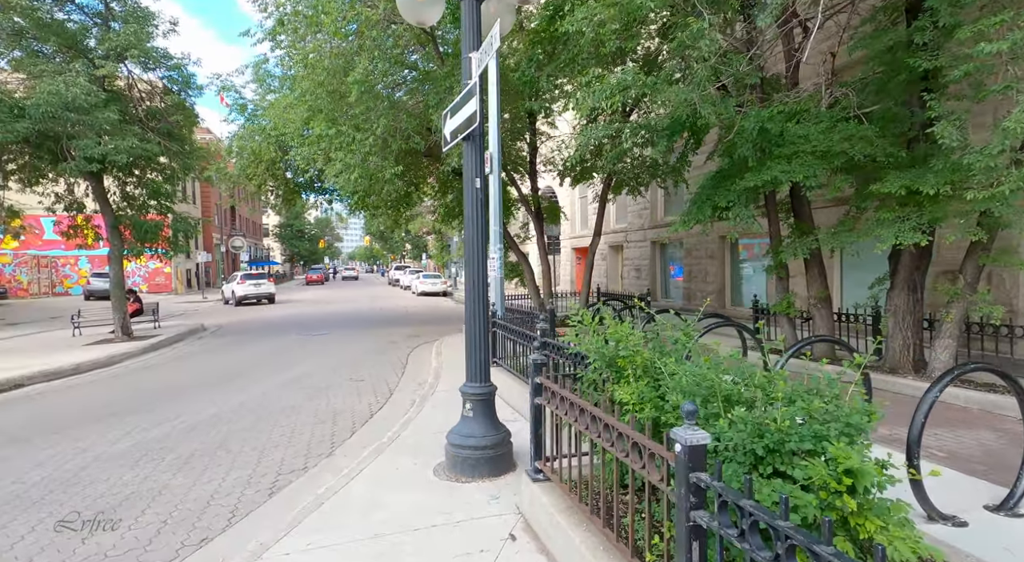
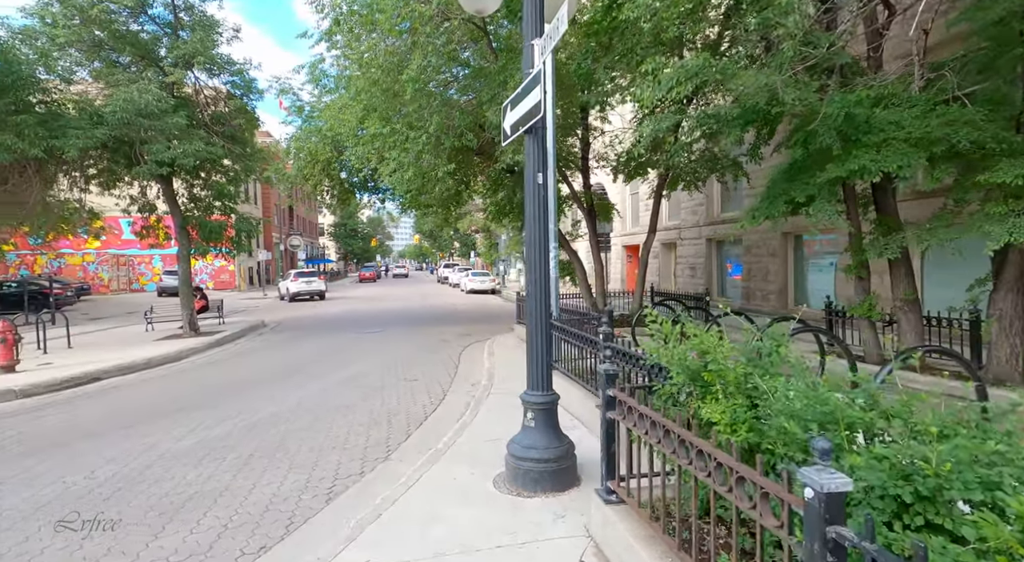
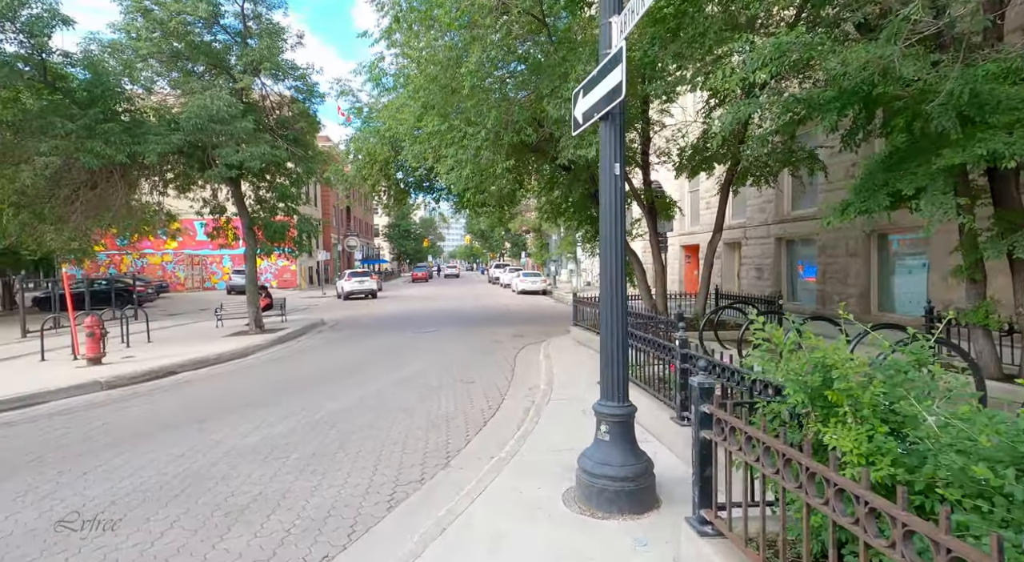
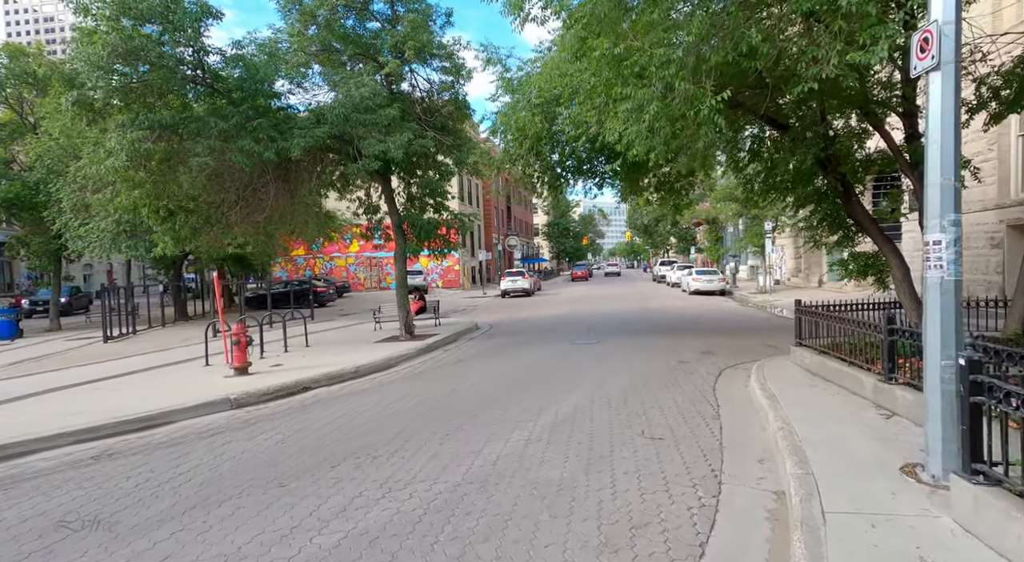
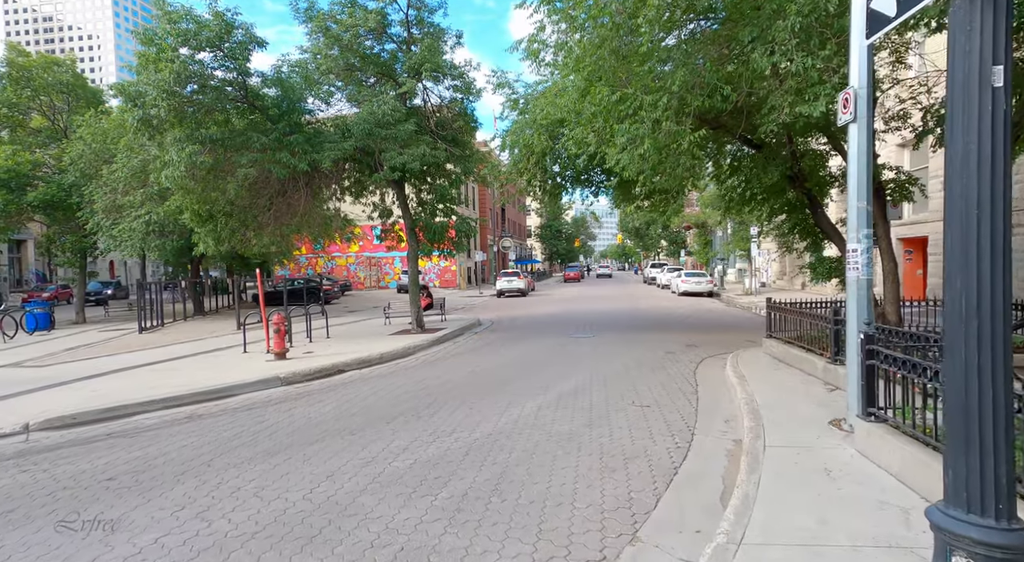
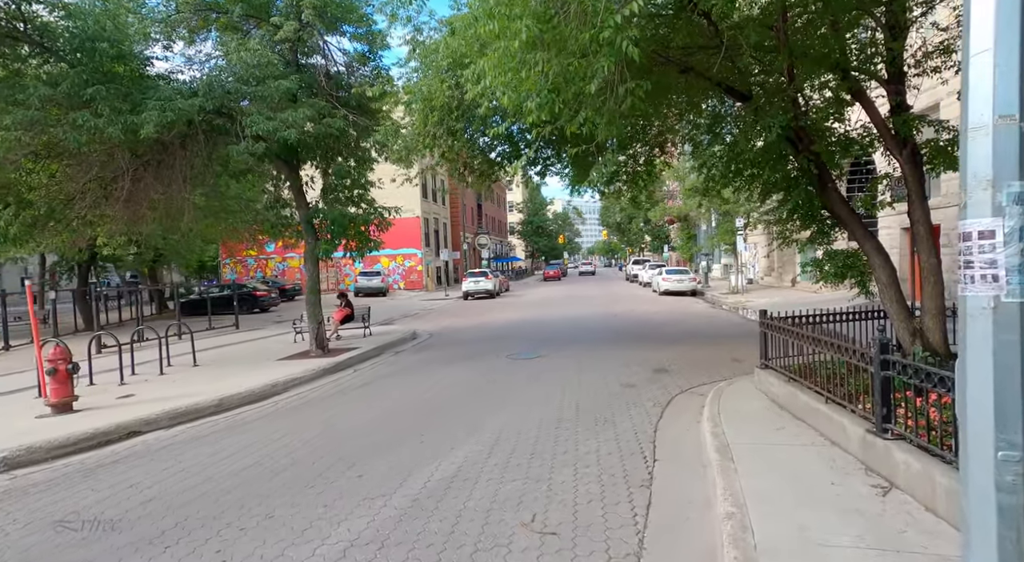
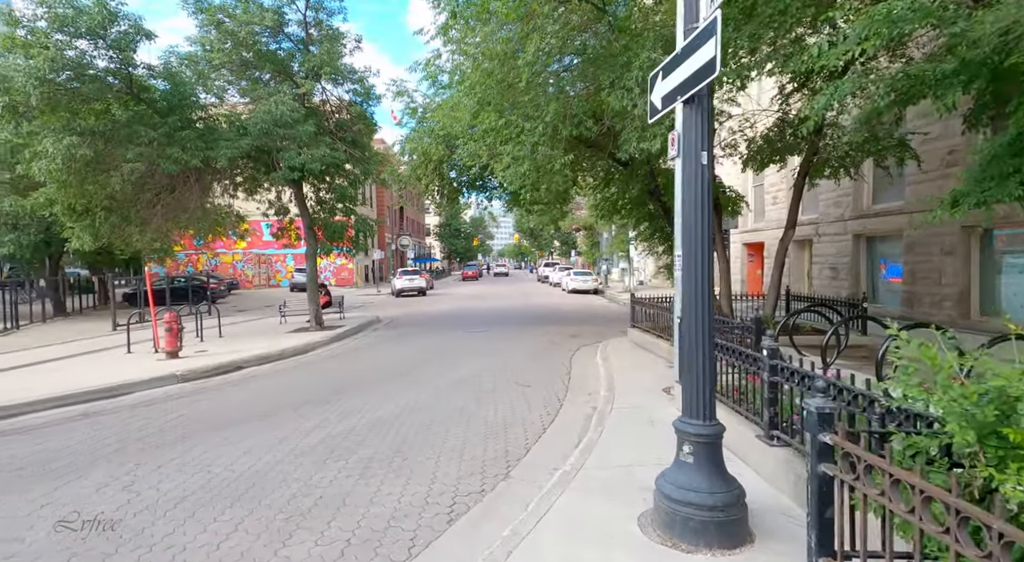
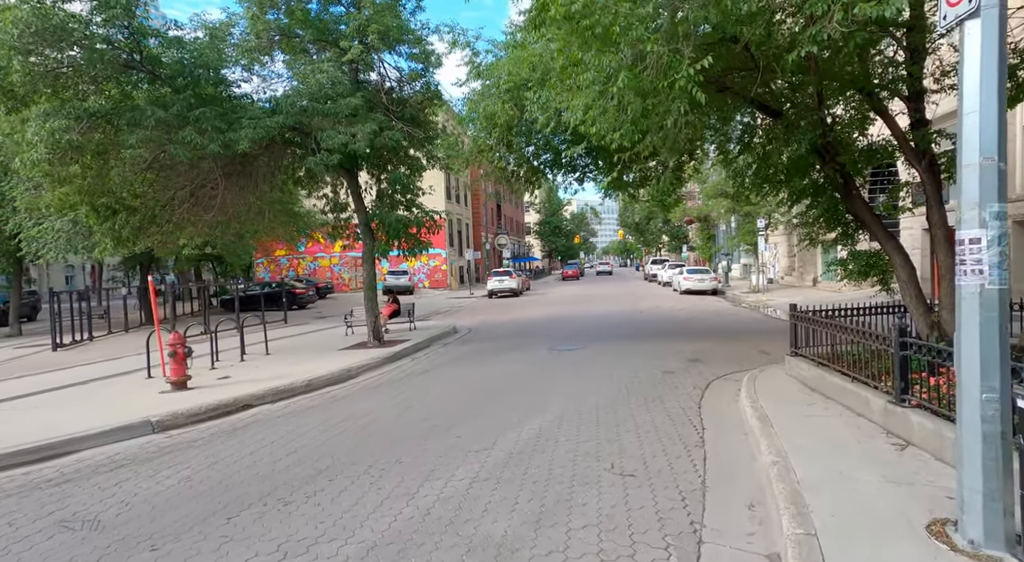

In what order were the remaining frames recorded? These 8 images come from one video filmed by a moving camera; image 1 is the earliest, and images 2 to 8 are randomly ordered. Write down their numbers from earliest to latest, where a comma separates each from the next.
2, 3, 7, 5, 4, 8, 6
